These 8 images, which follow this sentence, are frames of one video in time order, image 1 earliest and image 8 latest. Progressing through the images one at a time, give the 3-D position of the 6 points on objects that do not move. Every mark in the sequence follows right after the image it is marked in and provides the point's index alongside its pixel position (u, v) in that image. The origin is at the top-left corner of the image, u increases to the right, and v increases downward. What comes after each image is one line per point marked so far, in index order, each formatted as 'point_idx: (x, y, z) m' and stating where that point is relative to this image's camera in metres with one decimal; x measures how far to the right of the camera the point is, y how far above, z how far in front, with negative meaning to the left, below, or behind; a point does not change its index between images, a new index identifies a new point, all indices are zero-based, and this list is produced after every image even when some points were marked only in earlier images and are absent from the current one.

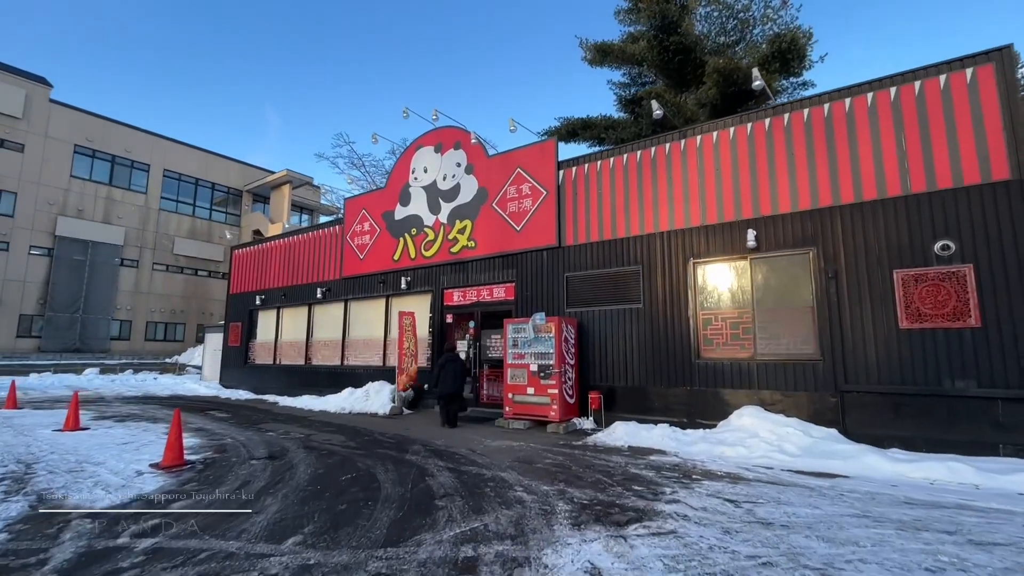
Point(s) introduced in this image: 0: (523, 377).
0: (+0.2, -1.7, +9.0) m
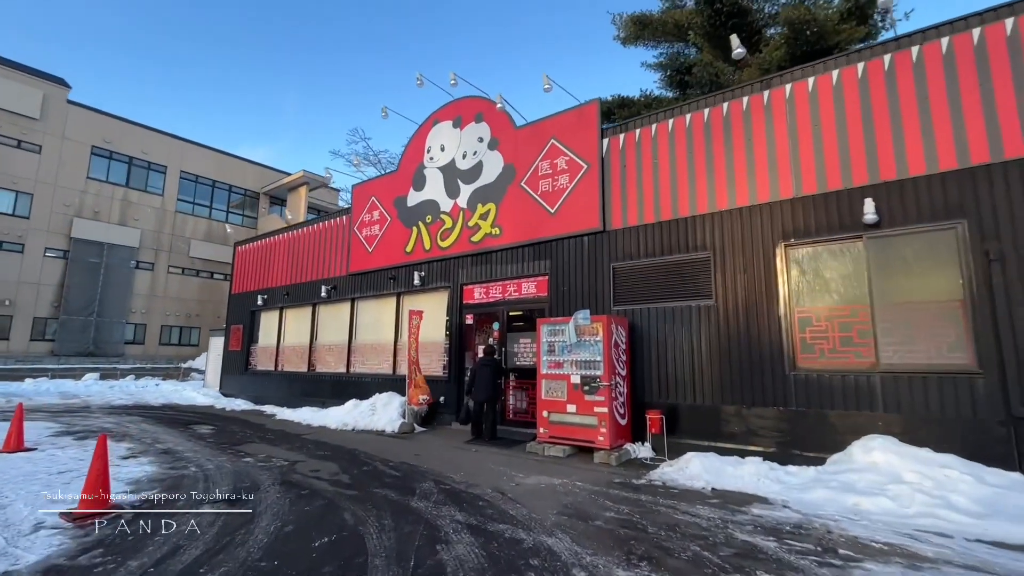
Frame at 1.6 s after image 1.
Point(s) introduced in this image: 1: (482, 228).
0: (+0.8, -1.6, +7.2) m
1: (-0.6, +1.2, +9.8) m
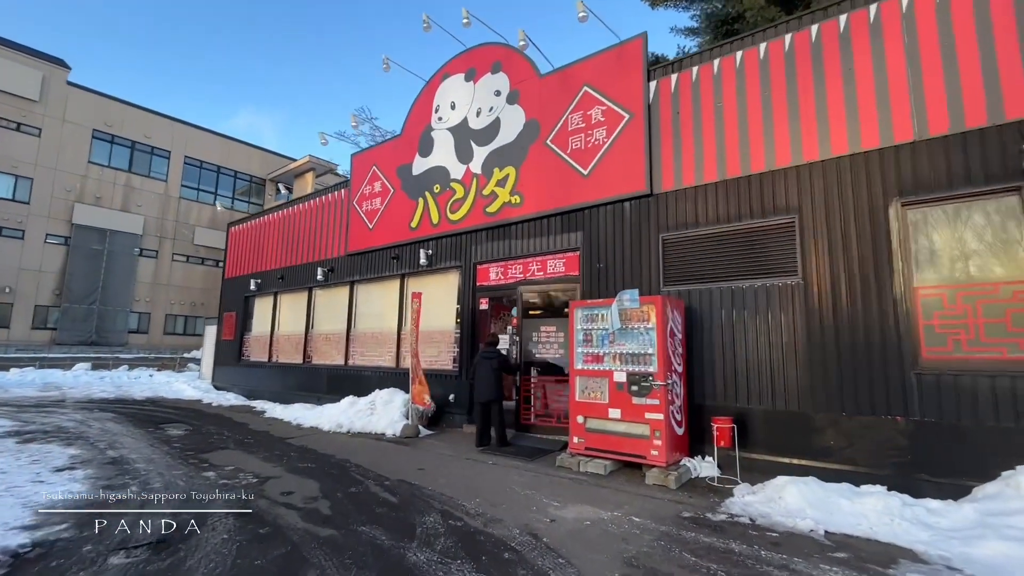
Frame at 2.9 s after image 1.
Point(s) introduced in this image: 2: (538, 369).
0: (+1.1, -1.3, +5.7) m
1: (-0.2, +1.6, +8.3) m
2: (+0.3, -1.2, +7.3) m
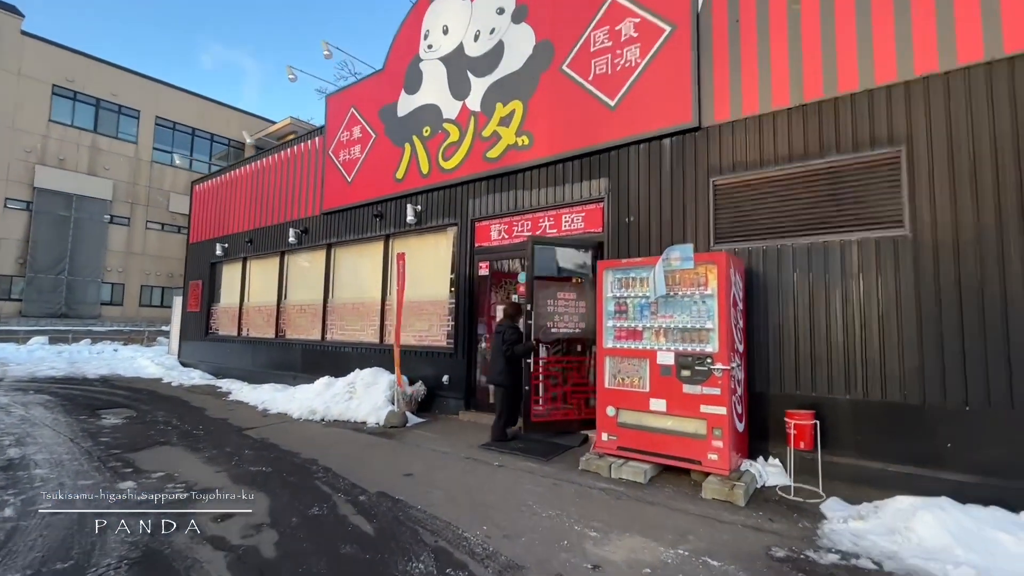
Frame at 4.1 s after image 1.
0: (+1.2, -0.8, +4.5) m
1: (-0.2, +2.1, +6.8) m
2: (+0.4, -0.7, +6.0) m
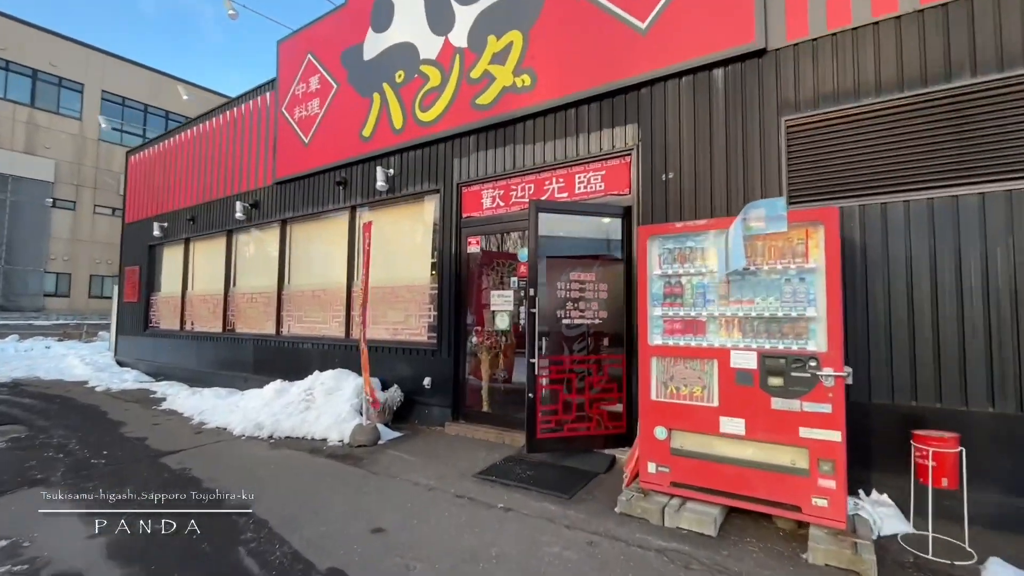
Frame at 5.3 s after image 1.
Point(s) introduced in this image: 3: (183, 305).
0: (+1.3, -0.7, +3.2) m
1: (-0.2, +2.4, +5.4) m
2: (+0.4, -0.5, +4.7) m
3: (-6.8, -0.3, +9.9) m
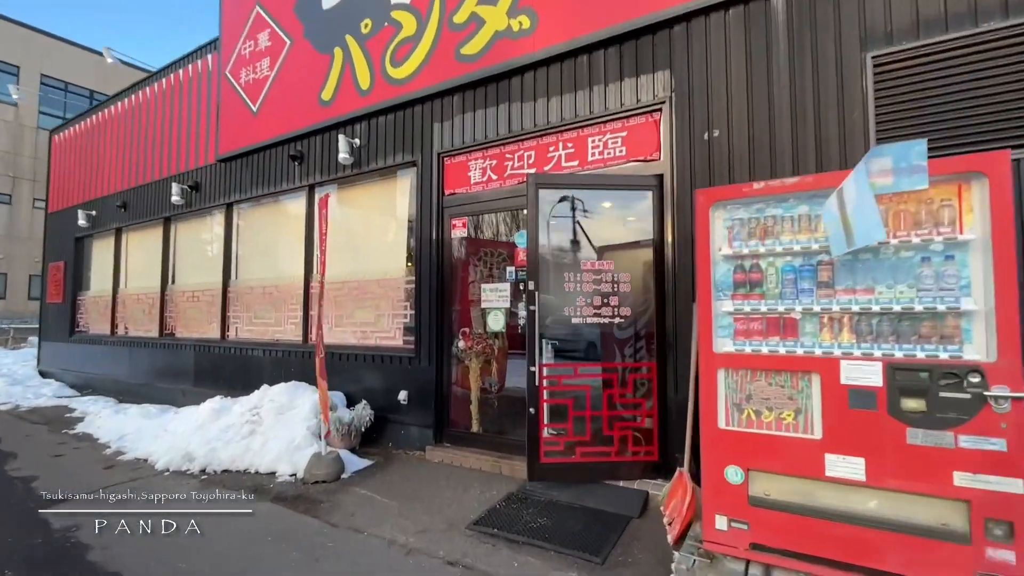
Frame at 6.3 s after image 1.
0: (+1.4, -0.6, +2.3) m
1: (-0.3, +2.4, +4.4) m
2: (+0.4, -0.5, +3.7) m
3: (-7.1, -0.3, +8.5) m
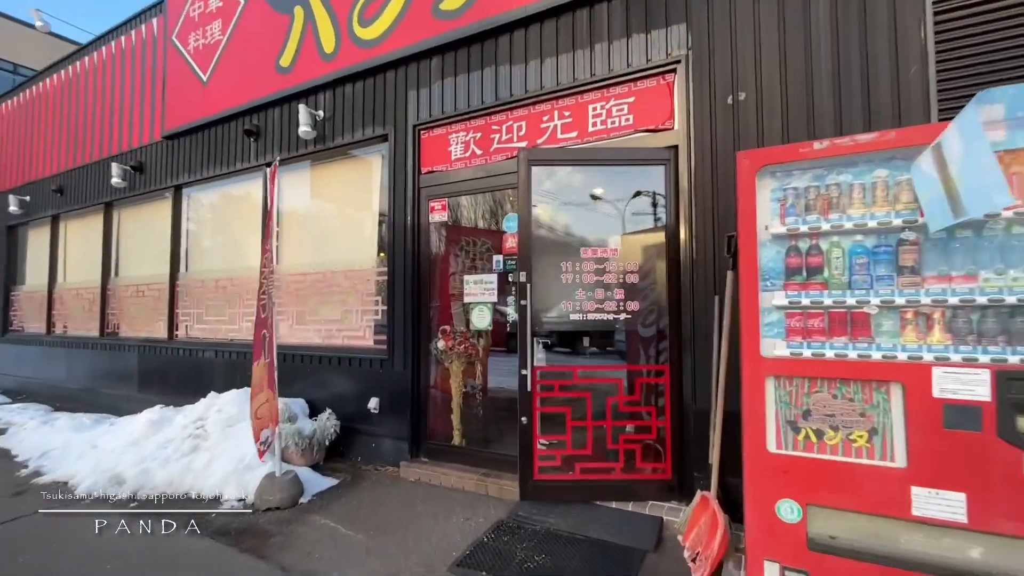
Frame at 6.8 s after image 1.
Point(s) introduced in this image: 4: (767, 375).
0: (+1.4, -0.5, +1.8) m
1: (-0.4, +2.5, +3.8) m
2: (+0.4, -0.4, +3.2) m
3: (-7.3, -0.2, +7.6) m
4: (+1.1, -0.3, +1.9) m
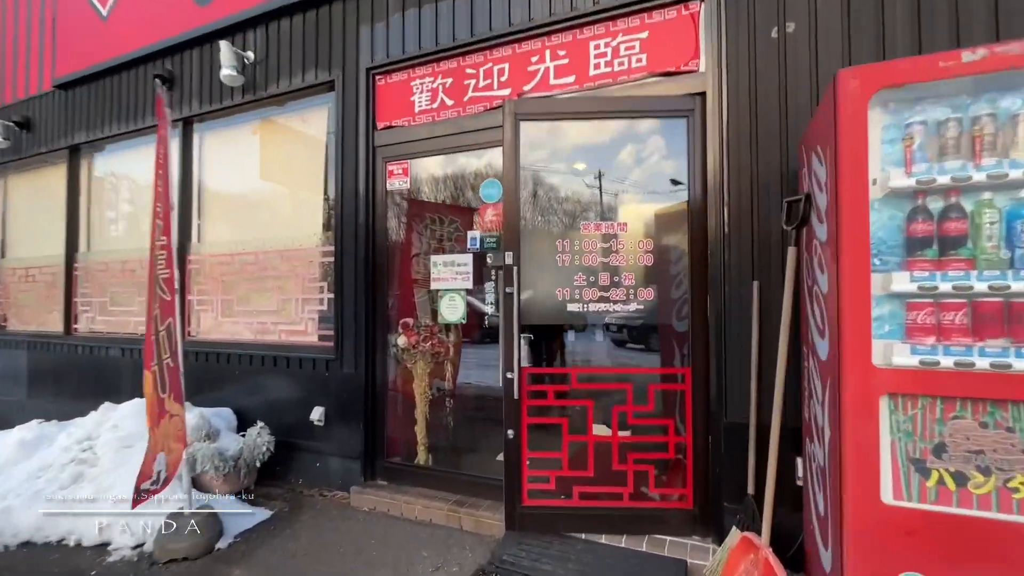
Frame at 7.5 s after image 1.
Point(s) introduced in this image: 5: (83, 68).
0: (+1.4, -0.5, +1.2) m
1: (-0.5, +2.6, +3.0) m
2: (+0.3, -0.3, +2.5) m
3: (-7.8, 0.0, +6.3) m
4: (+1.1, -0.3, +1.3) m
5: (-4.1, +2.1, +4.6) m
